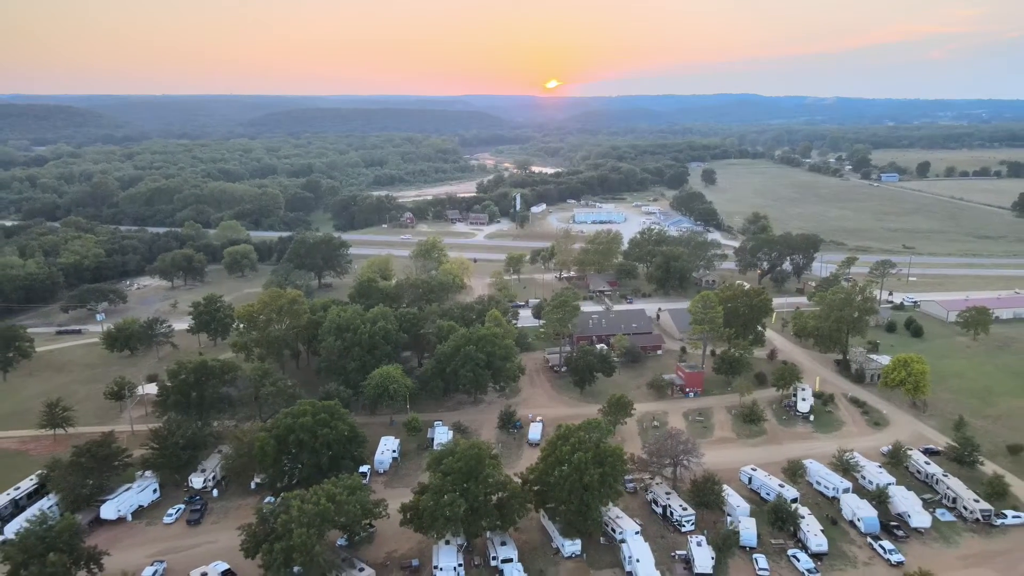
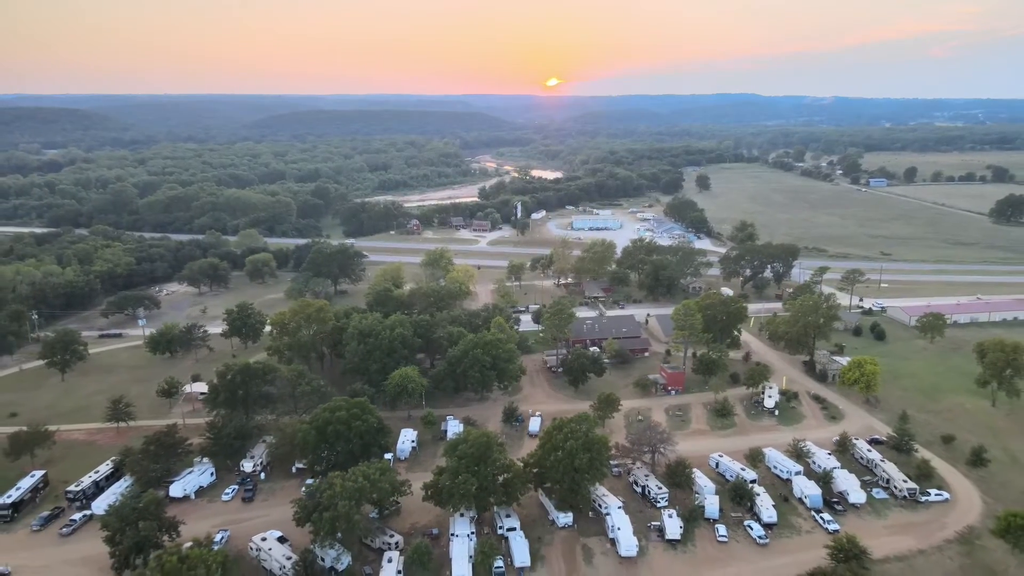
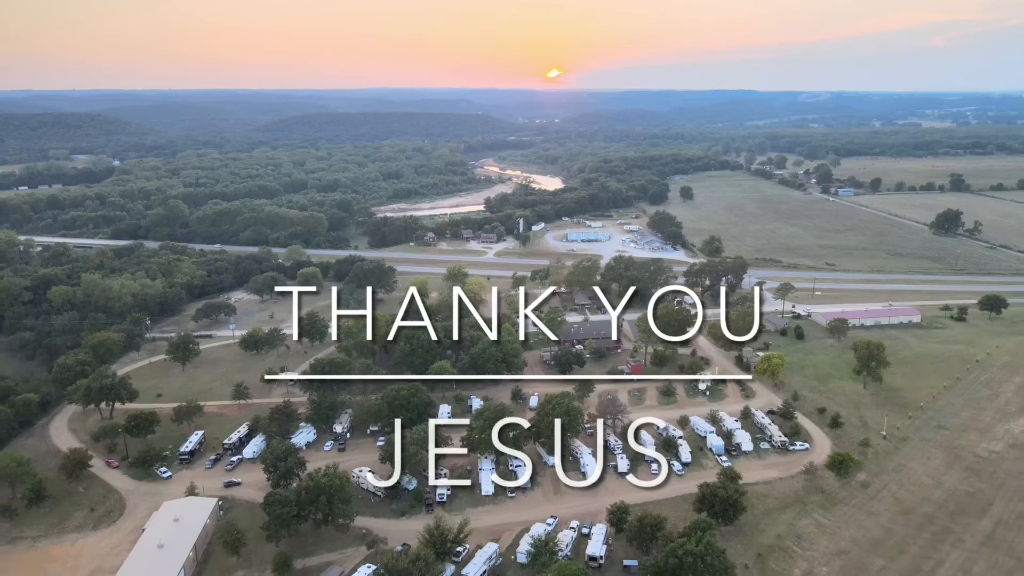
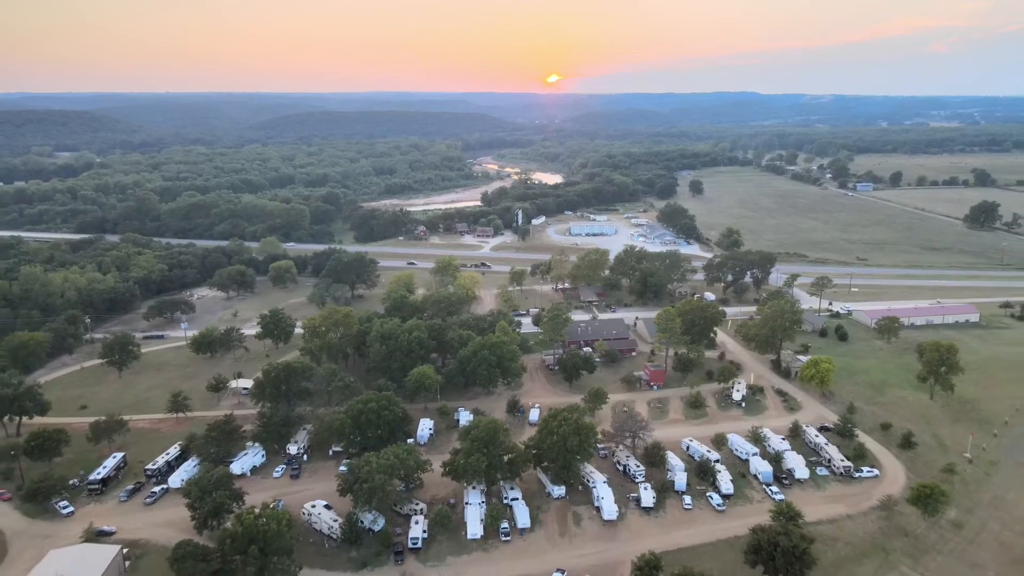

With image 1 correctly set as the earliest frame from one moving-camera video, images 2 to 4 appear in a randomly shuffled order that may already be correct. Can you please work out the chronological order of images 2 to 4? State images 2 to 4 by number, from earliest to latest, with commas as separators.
2, 4, 3
